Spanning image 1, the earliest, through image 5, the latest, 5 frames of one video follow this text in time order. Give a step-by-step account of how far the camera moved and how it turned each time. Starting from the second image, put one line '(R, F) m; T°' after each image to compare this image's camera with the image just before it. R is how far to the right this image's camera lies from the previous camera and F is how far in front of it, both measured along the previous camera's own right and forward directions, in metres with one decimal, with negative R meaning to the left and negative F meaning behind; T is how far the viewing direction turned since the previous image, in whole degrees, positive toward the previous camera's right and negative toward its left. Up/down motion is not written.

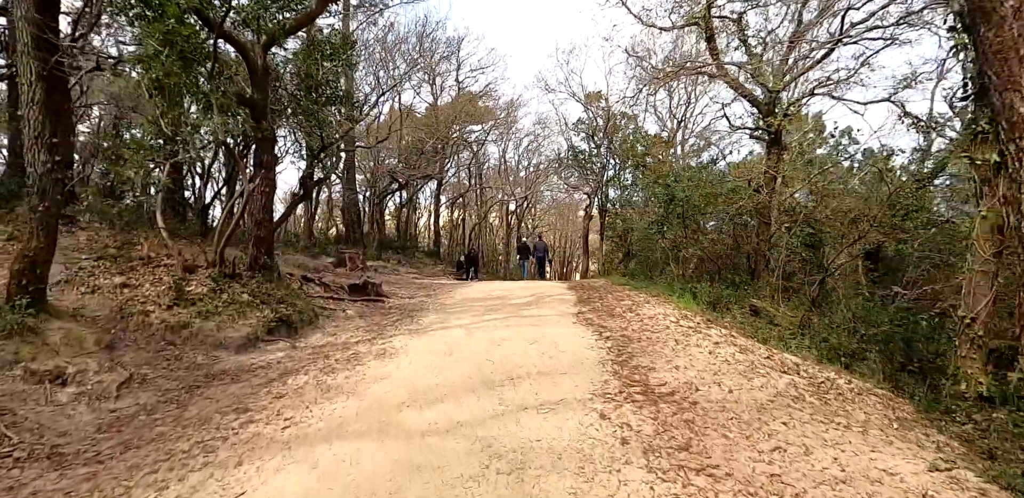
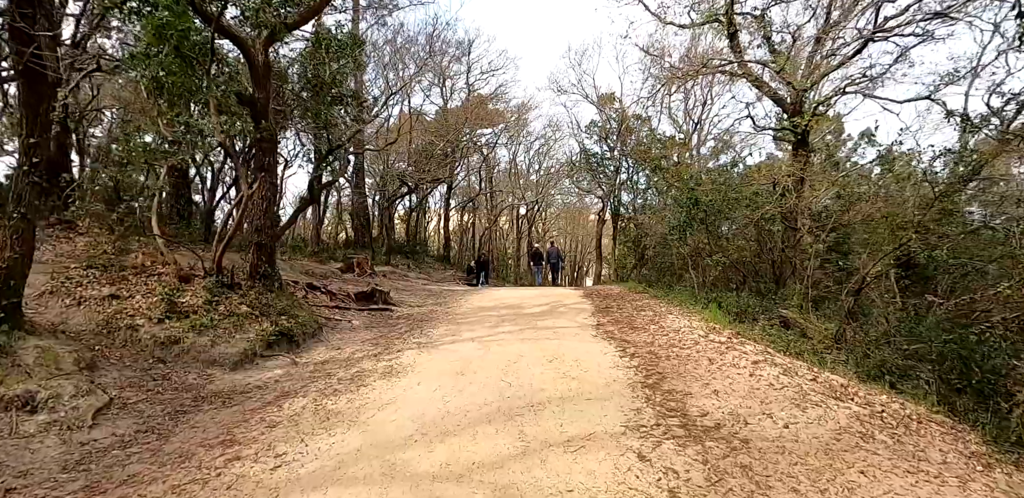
(-0.2, +1.0) m; -1°
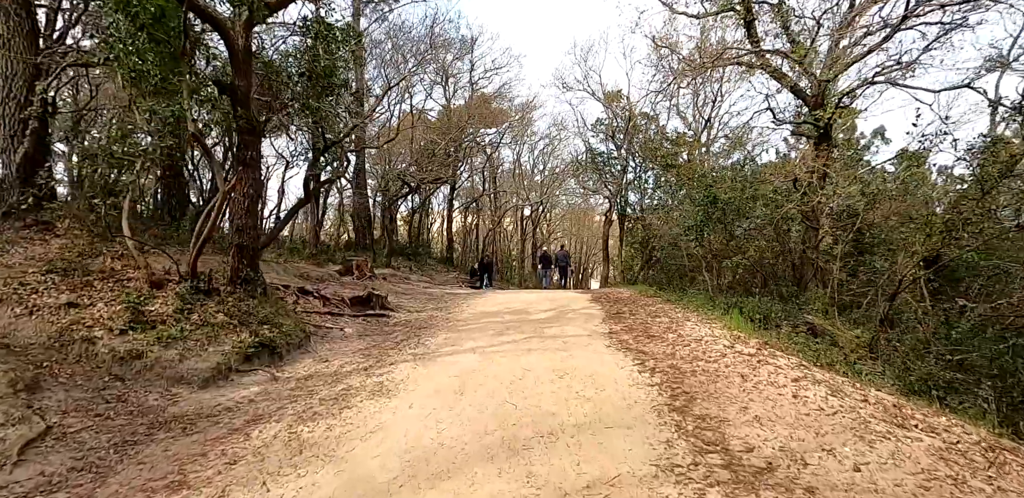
(0.0, +1.3) m; 0°
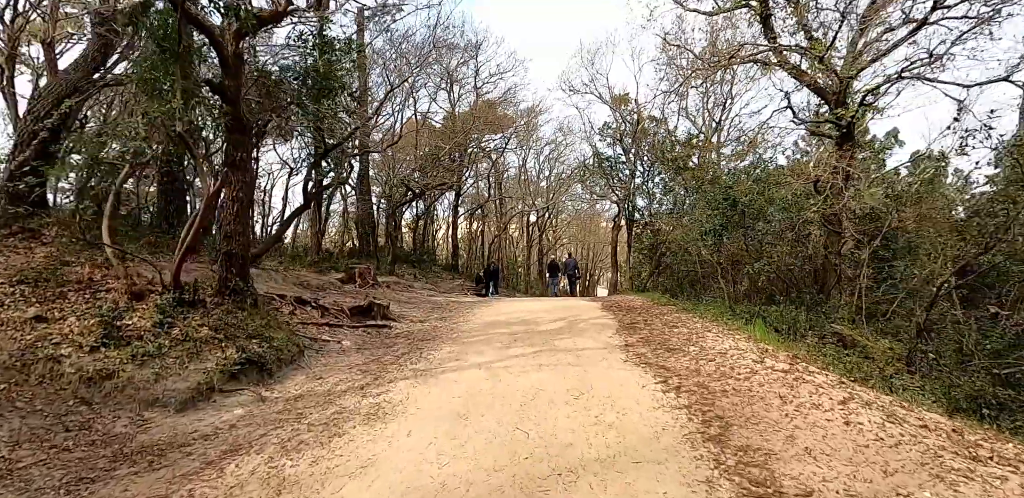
(-0.1, +1.0) m; -1°
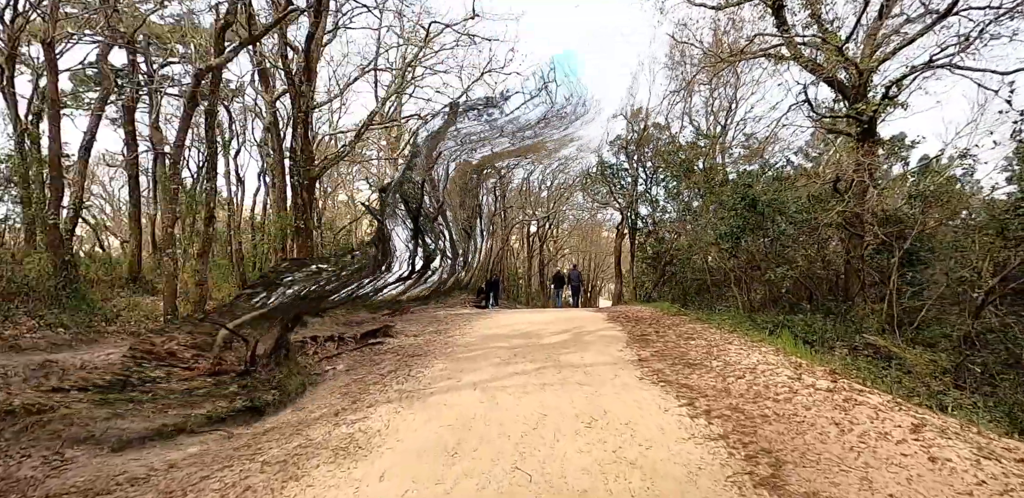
(0.0, +1.5) m; 0°
